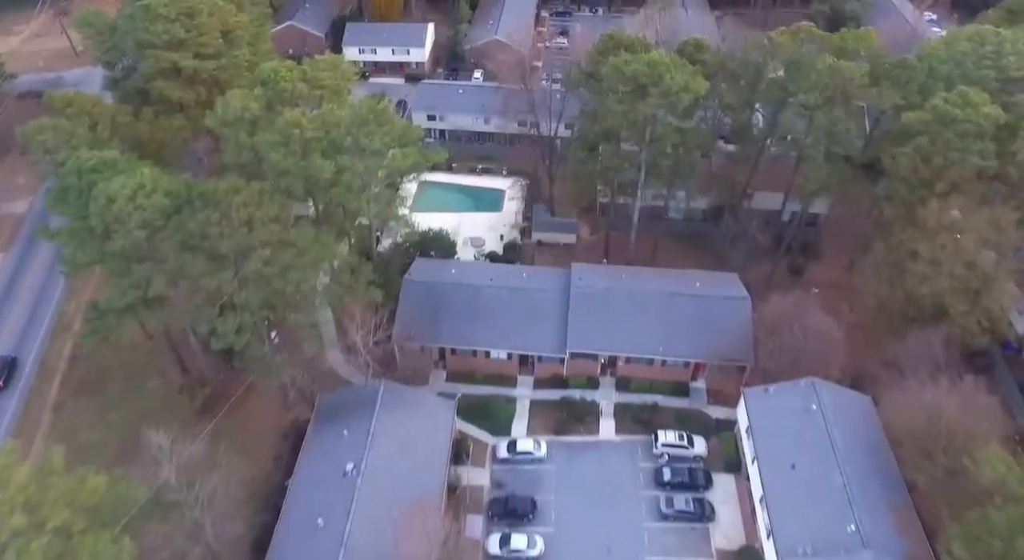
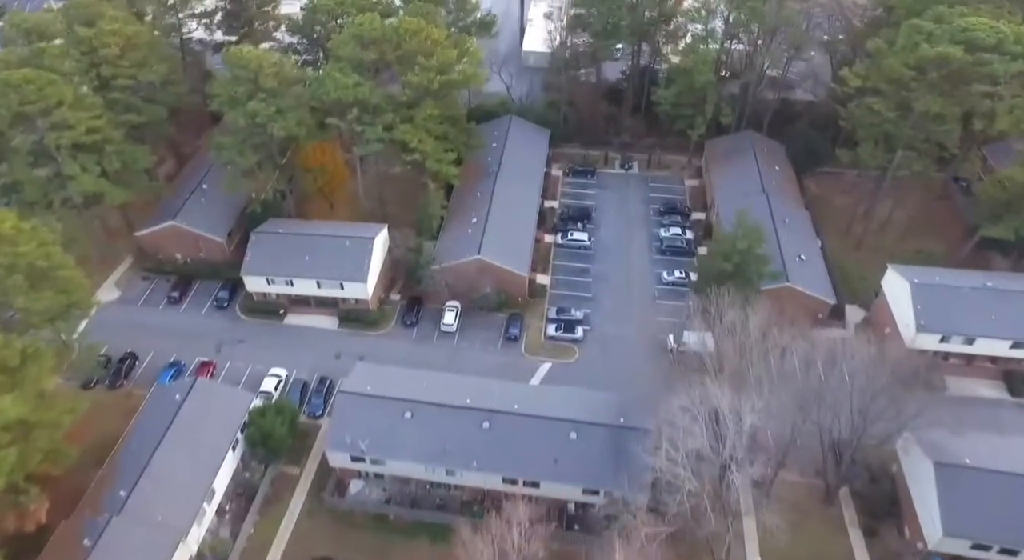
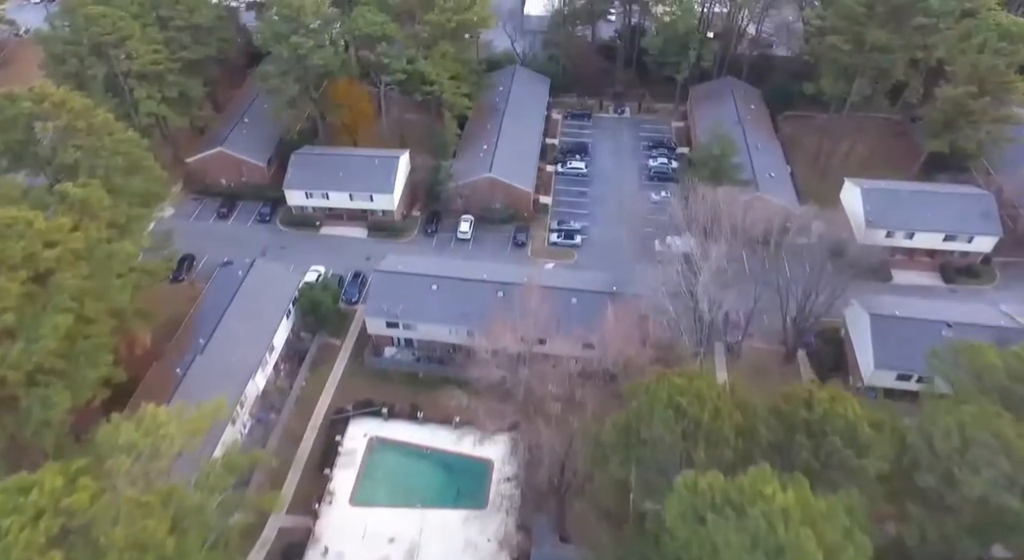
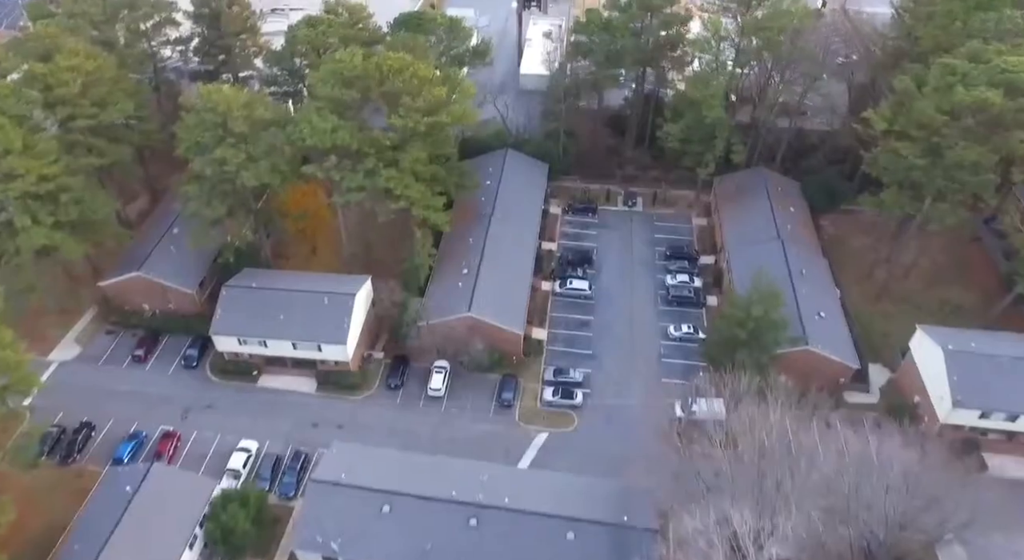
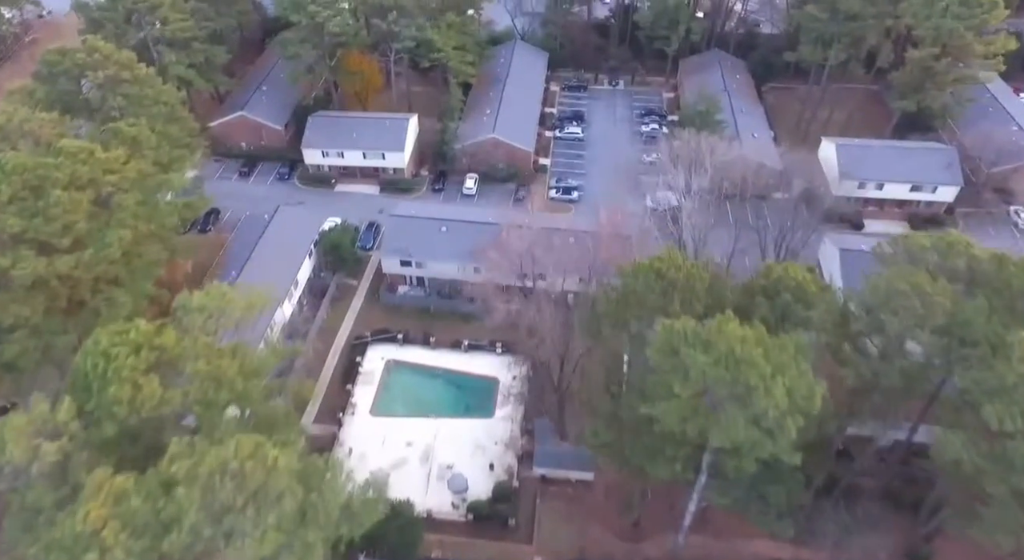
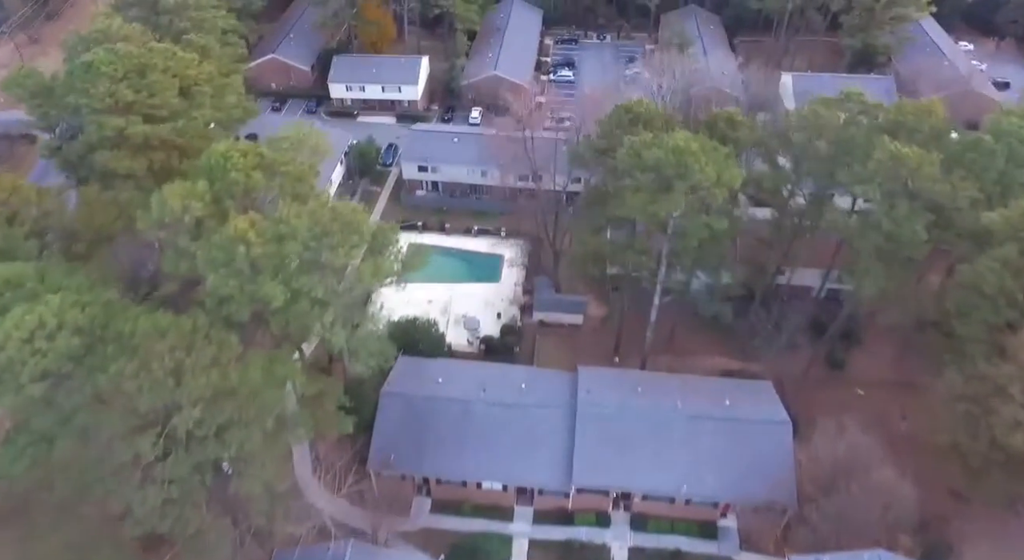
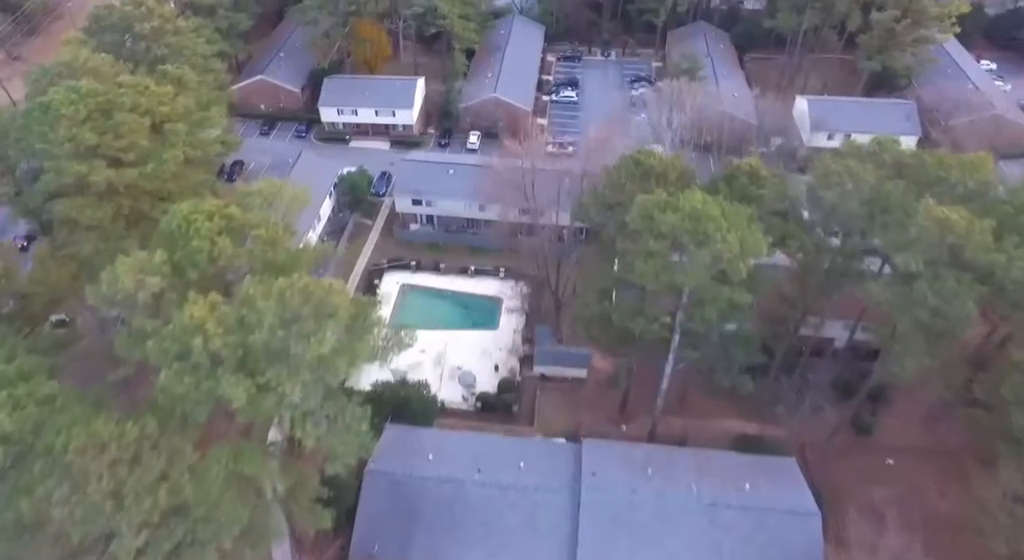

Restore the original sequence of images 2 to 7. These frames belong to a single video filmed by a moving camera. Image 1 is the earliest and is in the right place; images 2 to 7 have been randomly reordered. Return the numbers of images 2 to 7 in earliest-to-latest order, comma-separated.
6, 7, 5, 3, 2, 4
